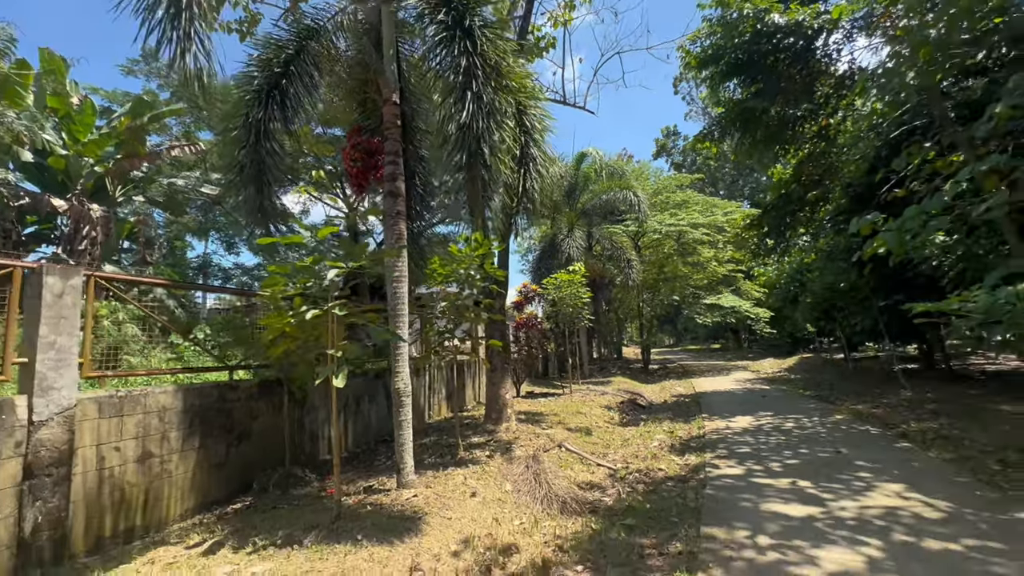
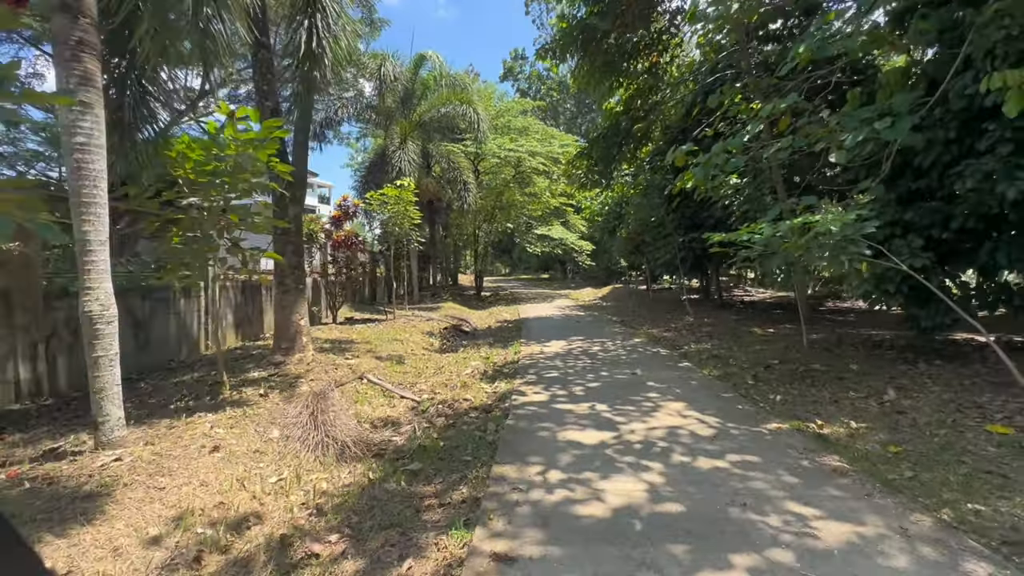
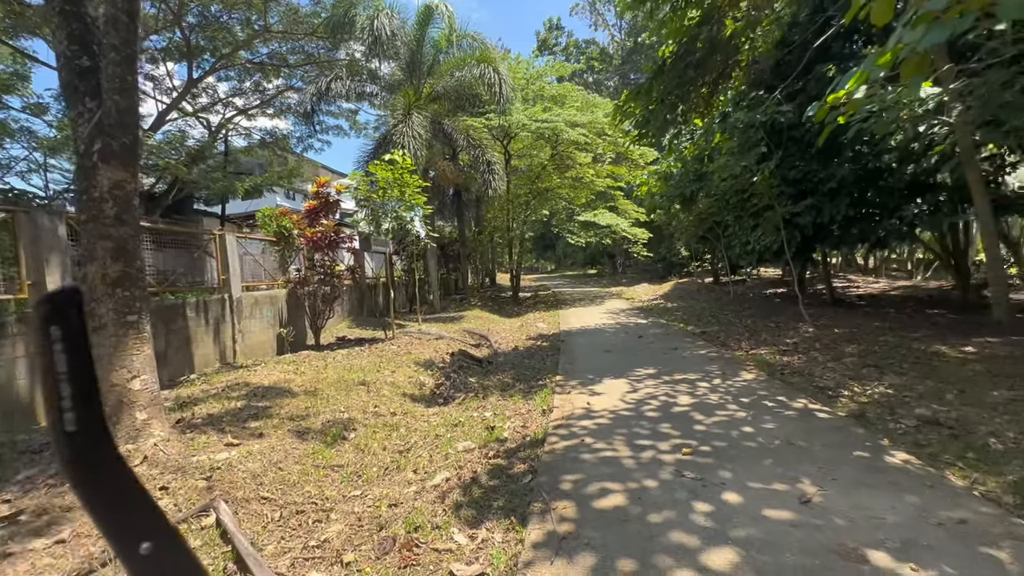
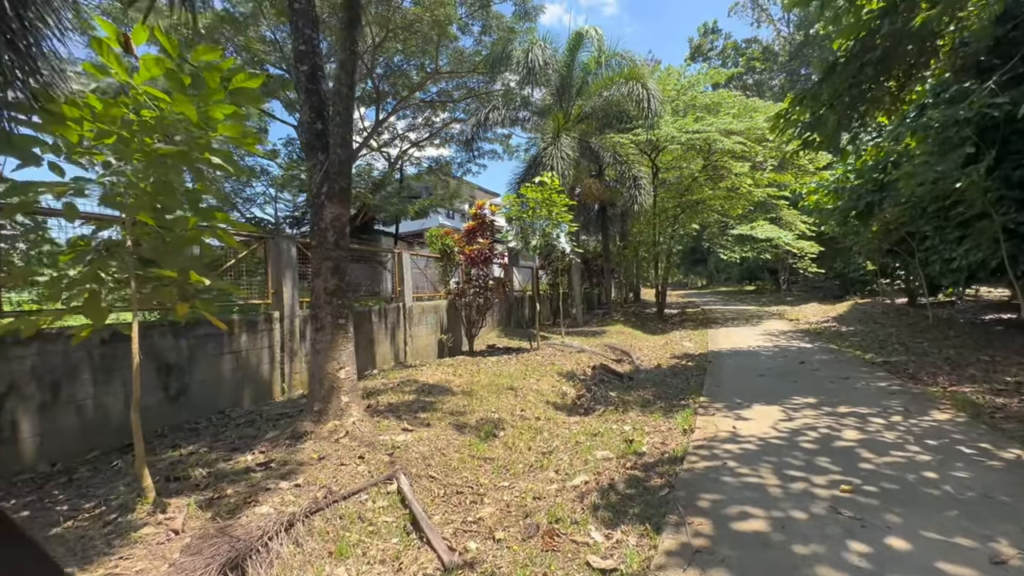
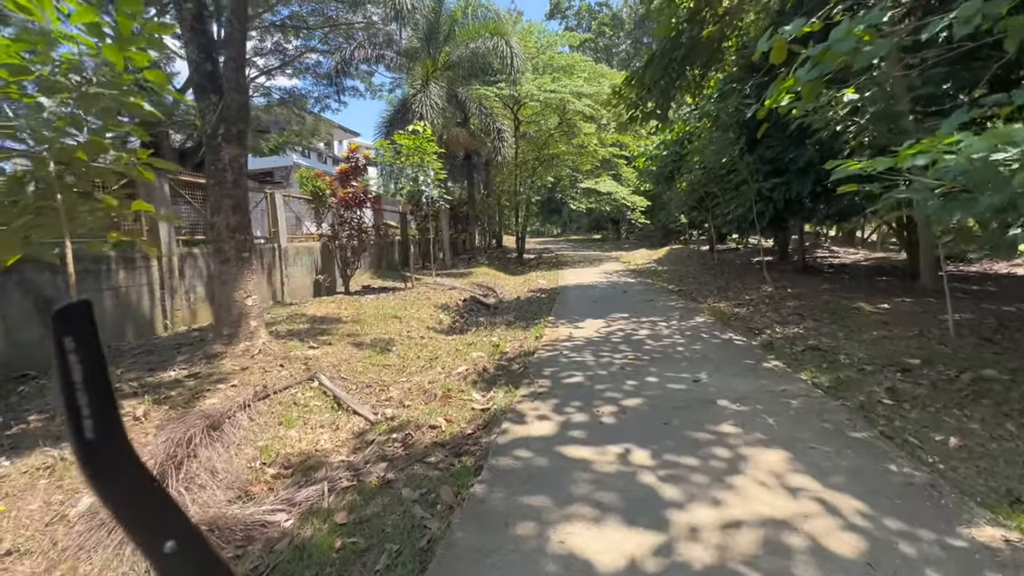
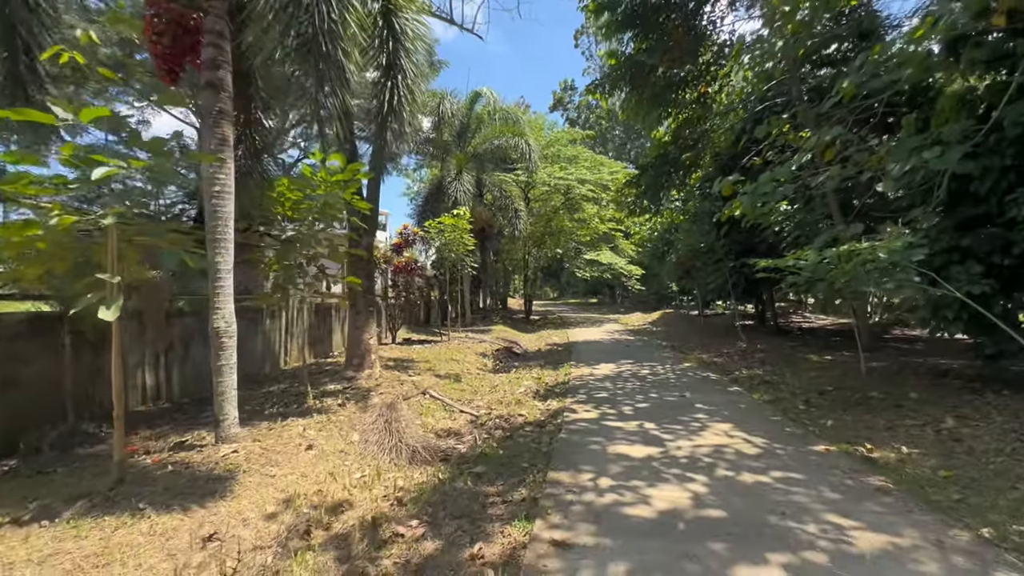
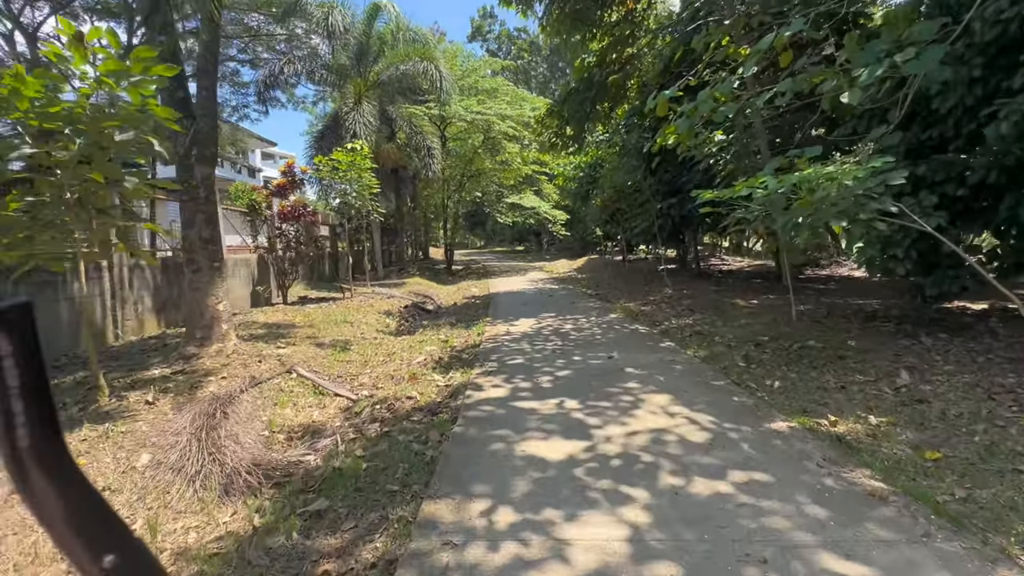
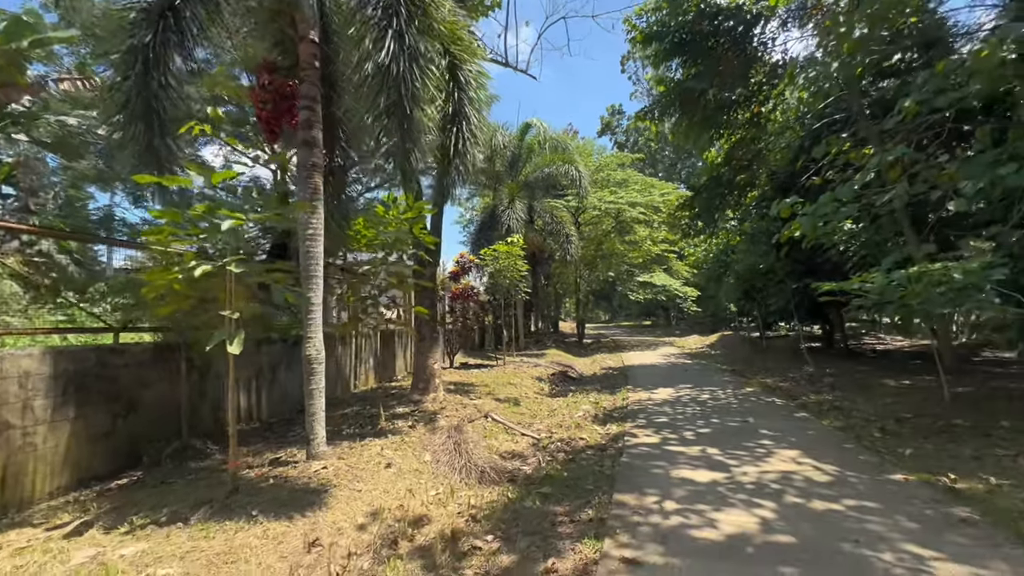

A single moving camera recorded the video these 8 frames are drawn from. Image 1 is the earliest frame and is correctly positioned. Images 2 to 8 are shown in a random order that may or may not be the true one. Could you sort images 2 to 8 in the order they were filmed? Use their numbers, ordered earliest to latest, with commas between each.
8, 6, 2, 7, 5, 4, 3
